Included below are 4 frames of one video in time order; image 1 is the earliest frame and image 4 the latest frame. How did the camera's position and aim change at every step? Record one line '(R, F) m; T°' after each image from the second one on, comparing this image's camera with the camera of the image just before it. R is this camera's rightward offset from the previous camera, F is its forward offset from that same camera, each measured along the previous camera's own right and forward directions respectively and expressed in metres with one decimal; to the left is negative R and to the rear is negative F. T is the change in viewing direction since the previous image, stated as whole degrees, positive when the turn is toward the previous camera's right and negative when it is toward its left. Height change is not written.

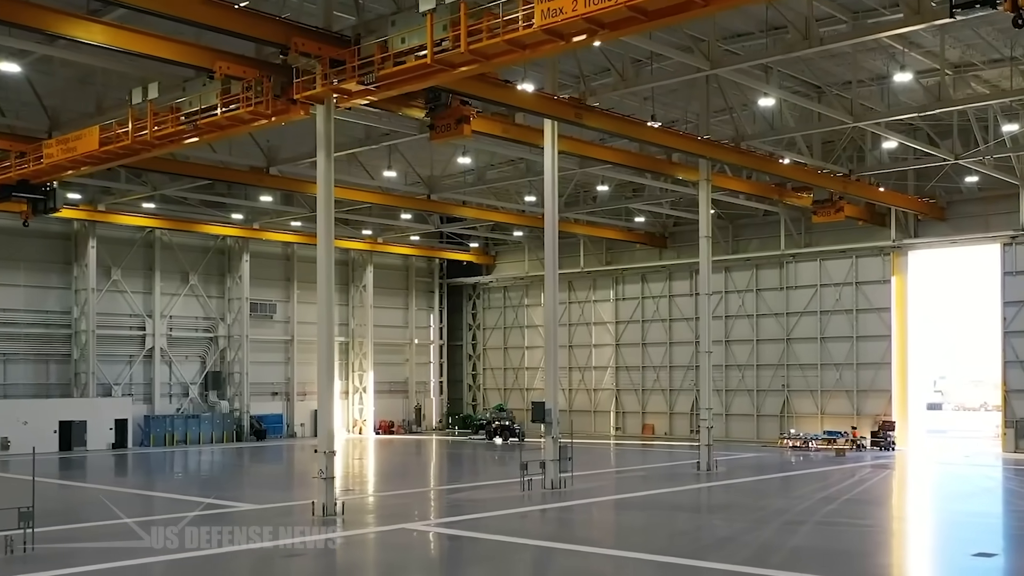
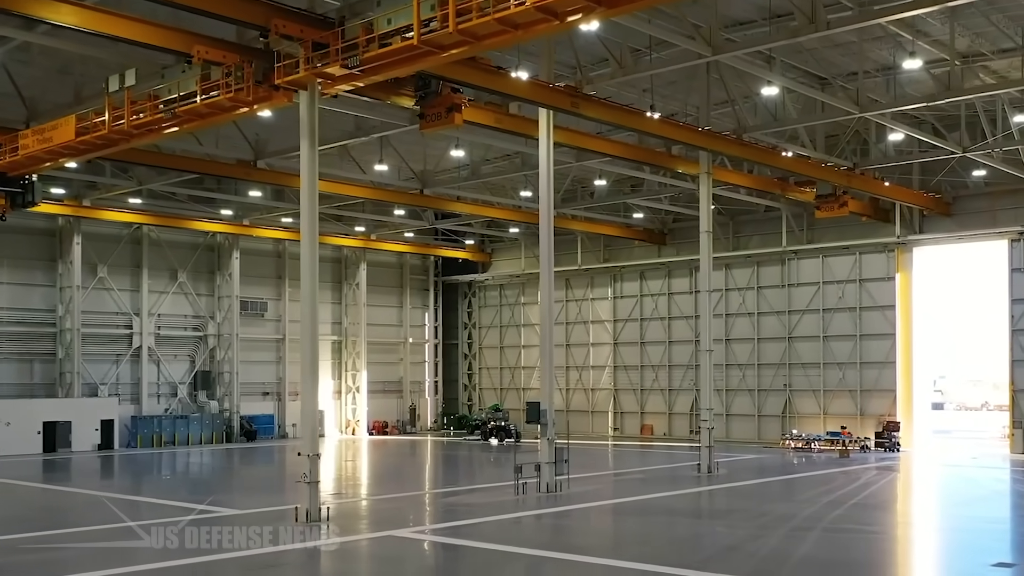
(+0.1, +1.0) m; 0°
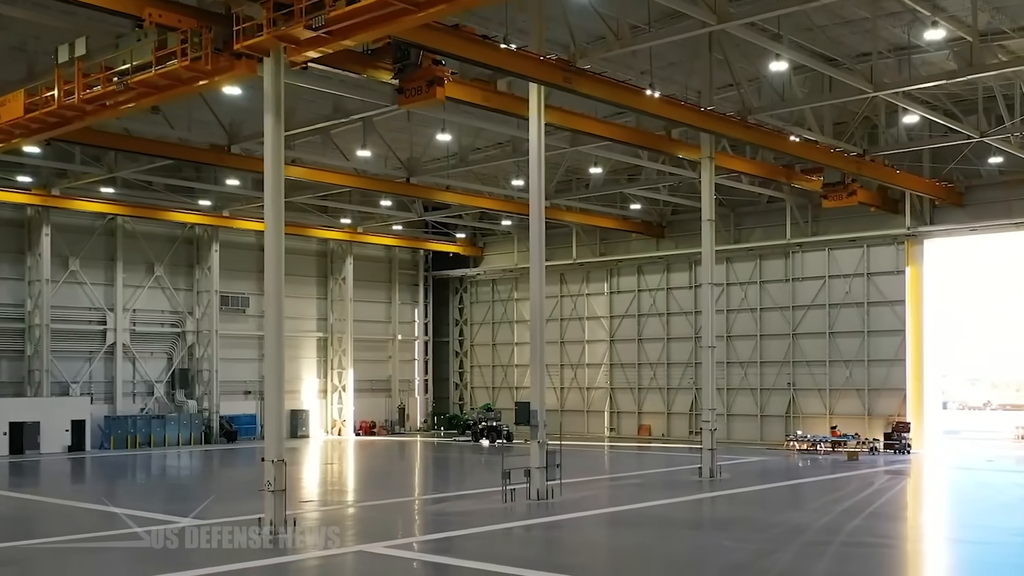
(+0.2, +1.9) m; 0°
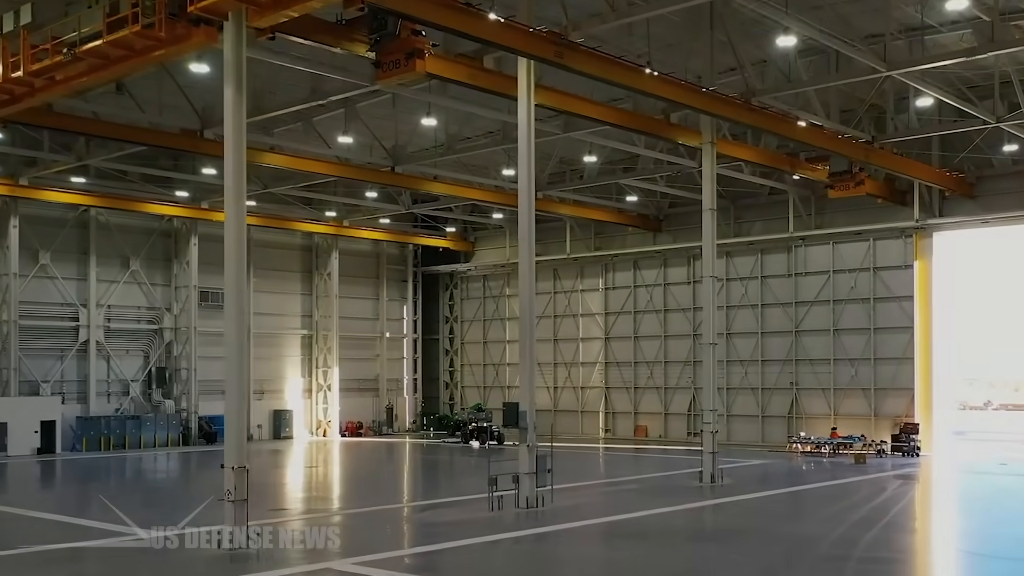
(+0.2, +1.7) m; 0°
